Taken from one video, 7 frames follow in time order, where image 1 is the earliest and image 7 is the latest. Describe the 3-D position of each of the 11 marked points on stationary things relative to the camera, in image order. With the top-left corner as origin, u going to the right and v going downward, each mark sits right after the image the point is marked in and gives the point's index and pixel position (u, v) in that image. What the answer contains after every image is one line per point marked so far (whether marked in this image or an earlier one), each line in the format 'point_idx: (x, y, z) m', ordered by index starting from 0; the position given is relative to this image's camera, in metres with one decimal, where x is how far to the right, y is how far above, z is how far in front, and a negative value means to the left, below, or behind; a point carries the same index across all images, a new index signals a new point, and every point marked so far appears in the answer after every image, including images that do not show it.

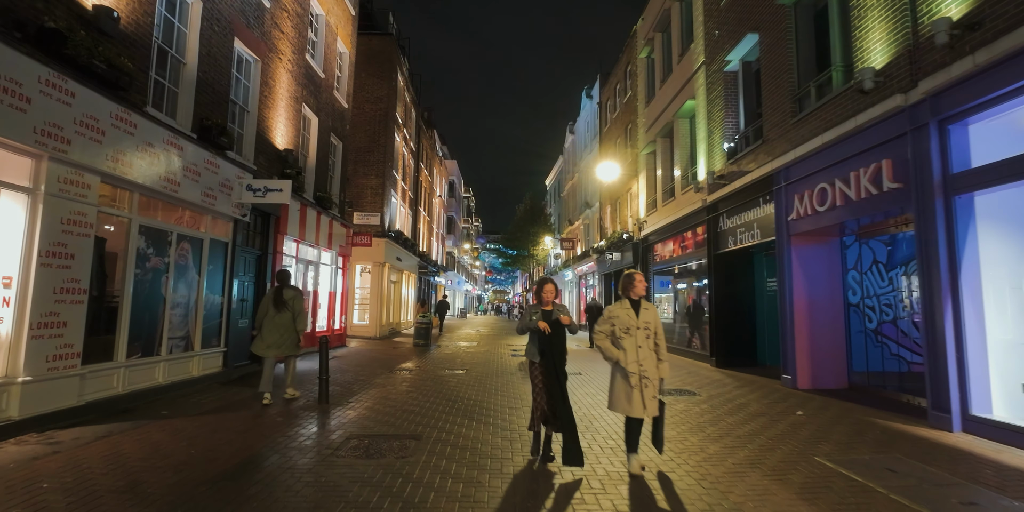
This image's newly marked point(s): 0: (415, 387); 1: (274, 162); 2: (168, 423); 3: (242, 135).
0: (-1.8, -2.4, +9.3) m
1: (-5.1, +2.0, +10.8) m
2: (-4.0, -2.0, +5.9) m
3: (-5.2, +2.3, +9.8) m
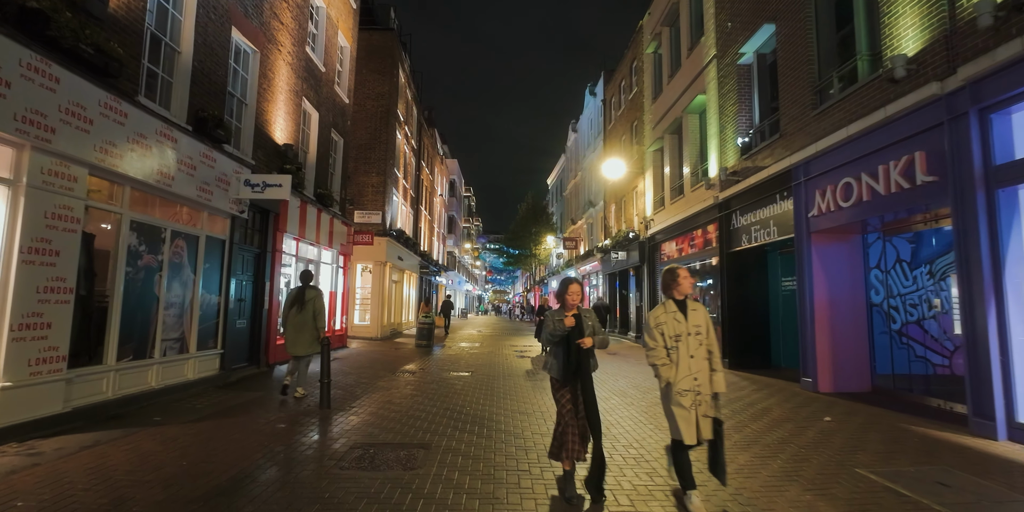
0: (-1.6, -2.4, +8.9) m
1: (-4.9, +2.0, +10.5) m
2: (-3.9, -1.9, +5.6) m
3: (-5.1, +2.4, +9.5) m
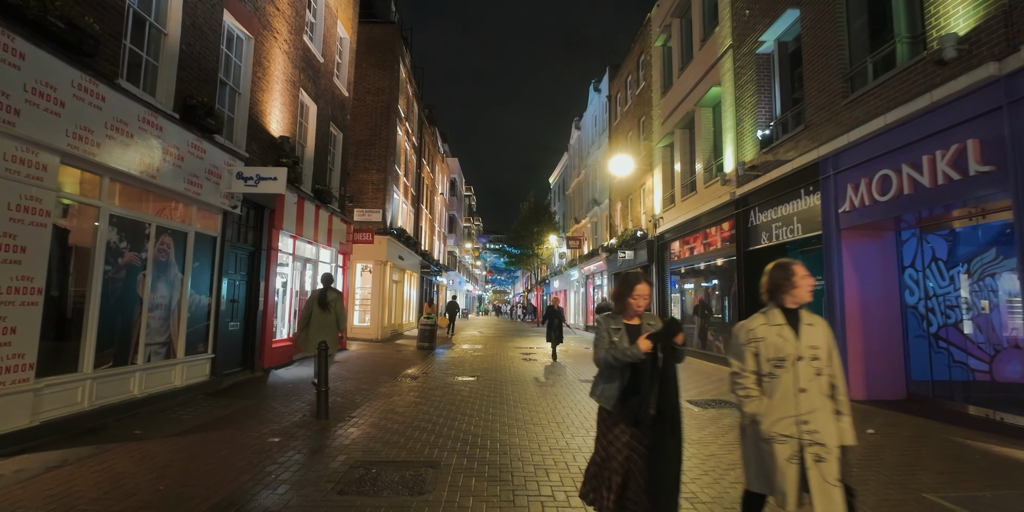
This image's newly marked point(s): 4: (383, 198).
0: (-1.5, -2.3, +8.4) m
1: (-4.8, +2.1, +9.9) m
2: (-3.7, -1.9, +5.0) m
3: (-4.9, +2.4, +8.9) m
4: (-5.0, +2.2, +19.5) m
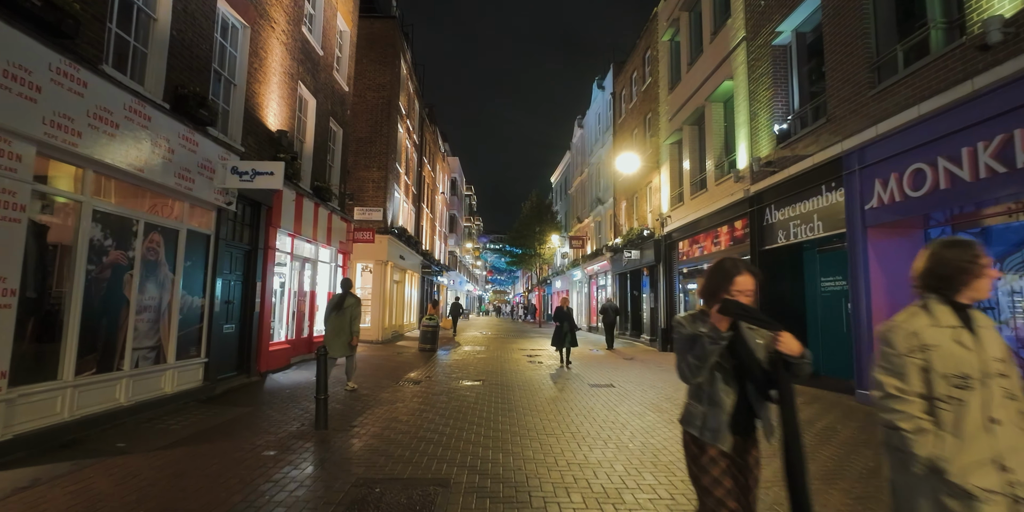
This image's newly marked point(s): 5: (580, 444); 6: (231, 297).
0: (-1.3, -2.3, +8.0) m
1: (-4.6, +2.1, +9.5) m
2: (-3.6, -1.9, +4.6) m
3: (-4.8, +2.4, +8.5) m
4: (-4.8, +2.3, +19.1) m
5: (+0.7, -2.1, +5.6) m
6: (-4.7, -0.7, +8.5) m
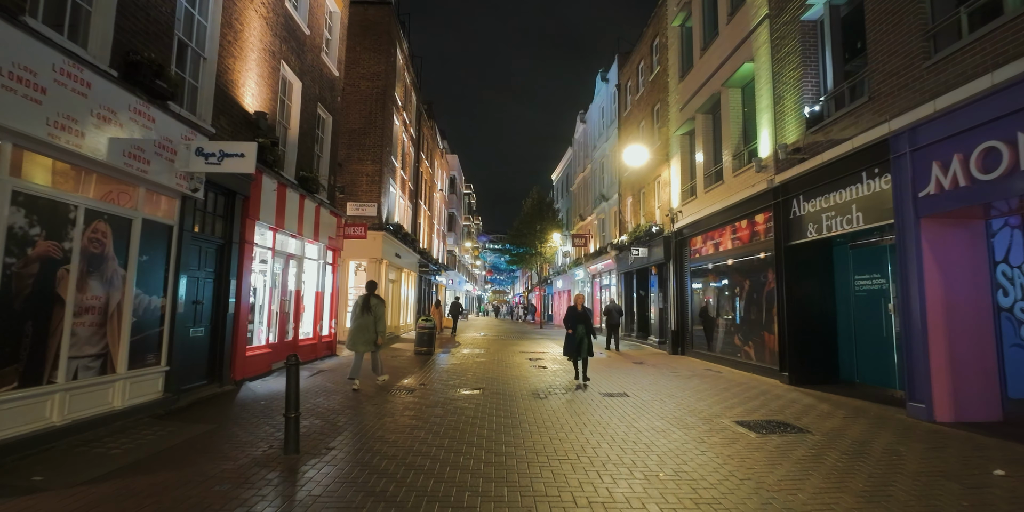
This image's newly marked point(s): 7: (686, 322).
0: (-1.3, -2.2, +7.0) m
1: (-4.6, +2.2, +8.6) m
2: (-3.5, -1.8, +3.7) m
3: (-4.7, +2.5, +7.6) m
4: (-4.8, +2.3, +18.1) m
5: (+0.8, -2.0, +4.7) m
6: (-4.7, -0.6, +7.6) m
7: (+5.3, -2.0, +15.6) m
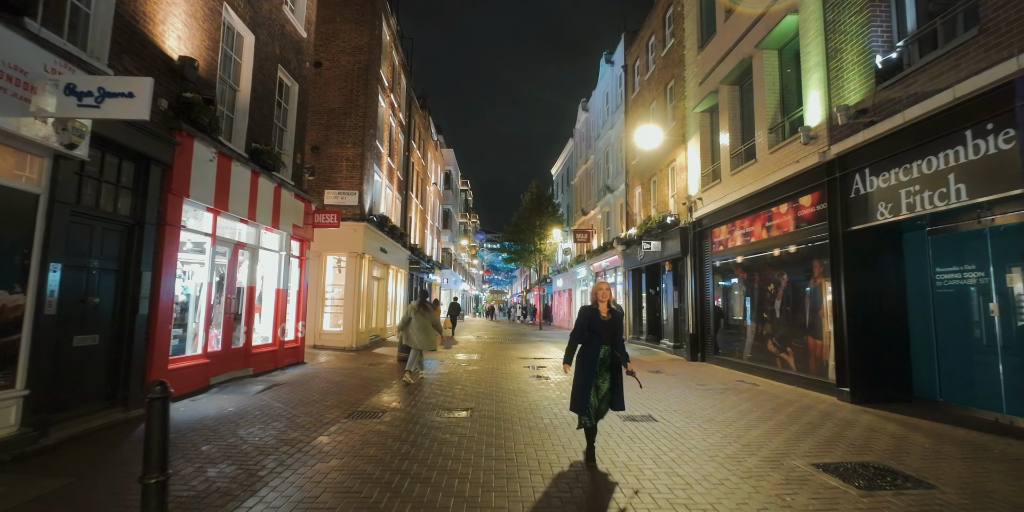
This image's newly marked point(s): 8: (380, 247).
0: (-1.3, -2.0, +5.1) m
1: (-4.6, +2.4, +6.7) m
2: (-3.5, -1.6, +1.8) m
3: (-4.8, +2.7, +5.7) m
4: (-4.9, +2.5, +16.3) m
5: (+0.8, -1.8, +2.8) m
6: (-4.7, -0.4, +5.7) m
7: (+5.3, -1.8, +13.7) m
8: (-4.7, +0.3, +18.1) m
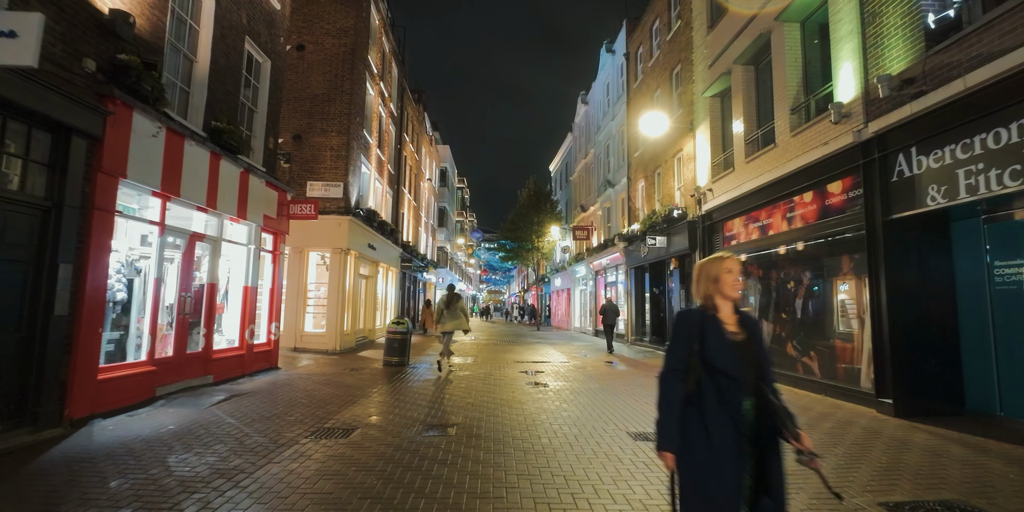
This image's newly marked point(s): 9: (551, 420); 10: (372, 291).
0: (-1.4, -1.9, +4.1) m
1: (-4.7, +2.5, +5.6) m
2: (-3.6, -1.5, +0.8) m
3: (-4.8, +2.8, +4.6) m
4: (-5.0, +2.6, +15.2) m
5: (+0.7, -1.7, +1.8) m
6: (-4.8, -0.3, +4.6) m
7: (+5.1, -1.7, +12.7) m
8: (-4.9, +0.4, +17.1) m
9: (+0.6, -2.2, +7.1) m
10: (-5.0, -1.2, +17.8) m
